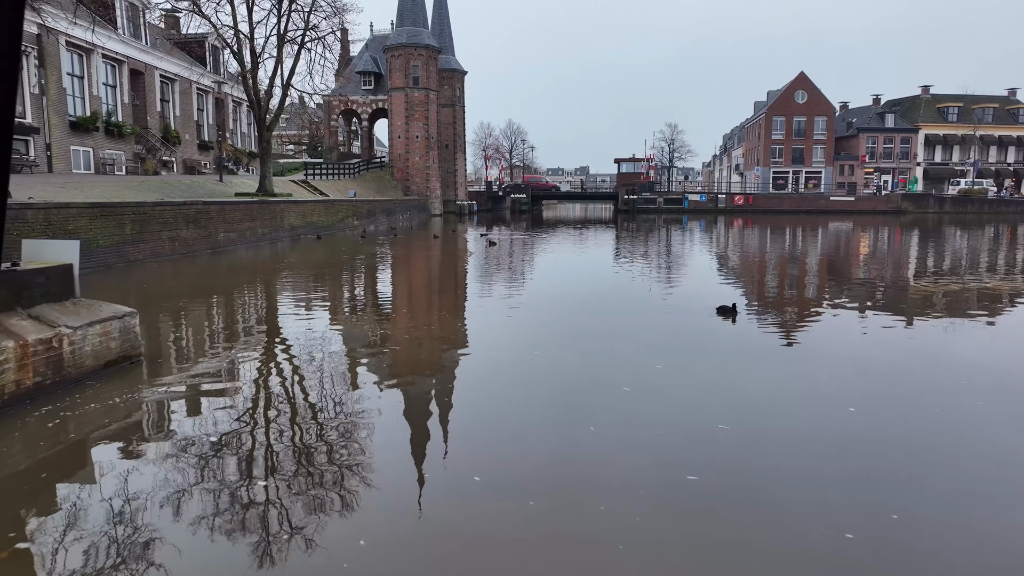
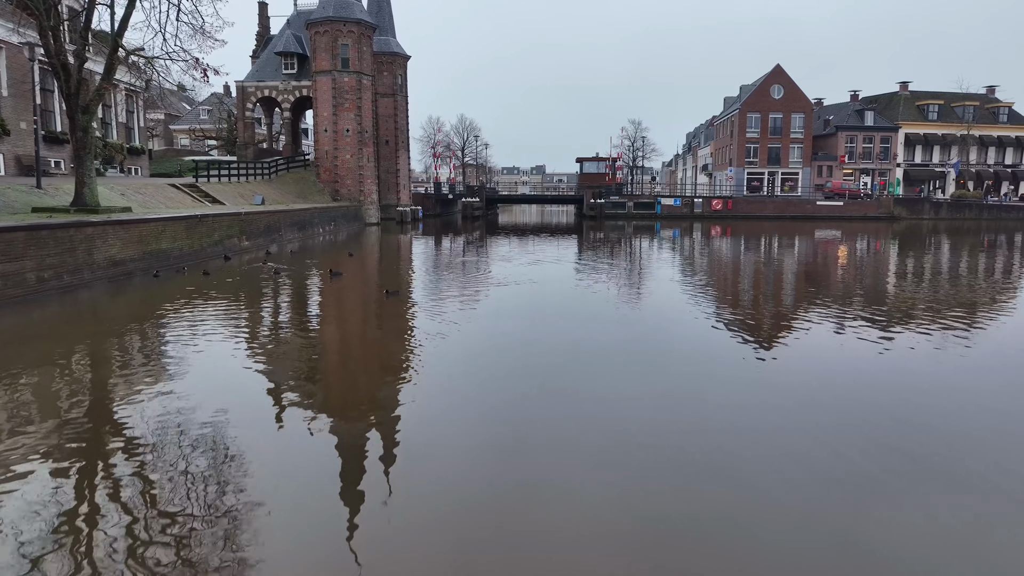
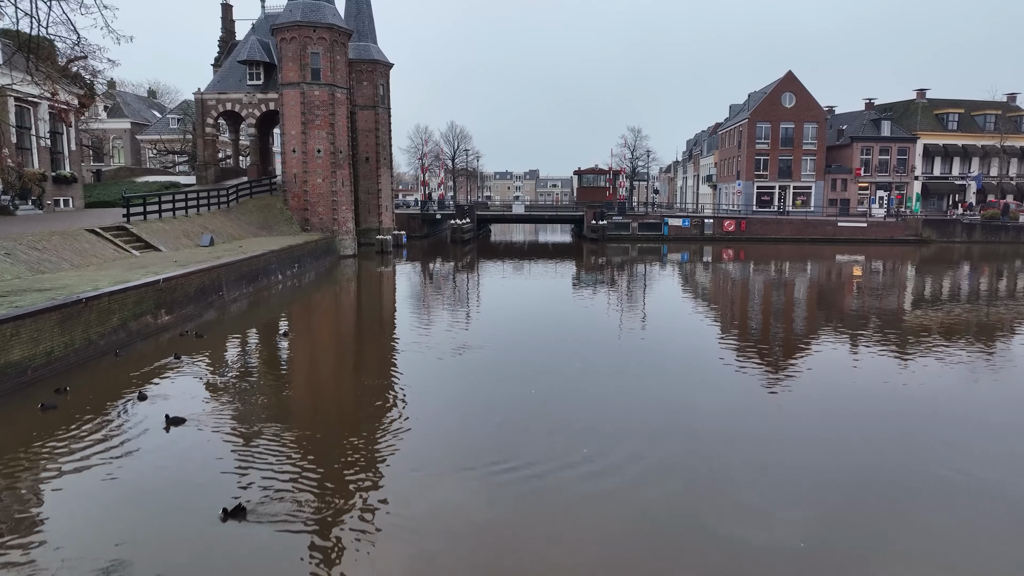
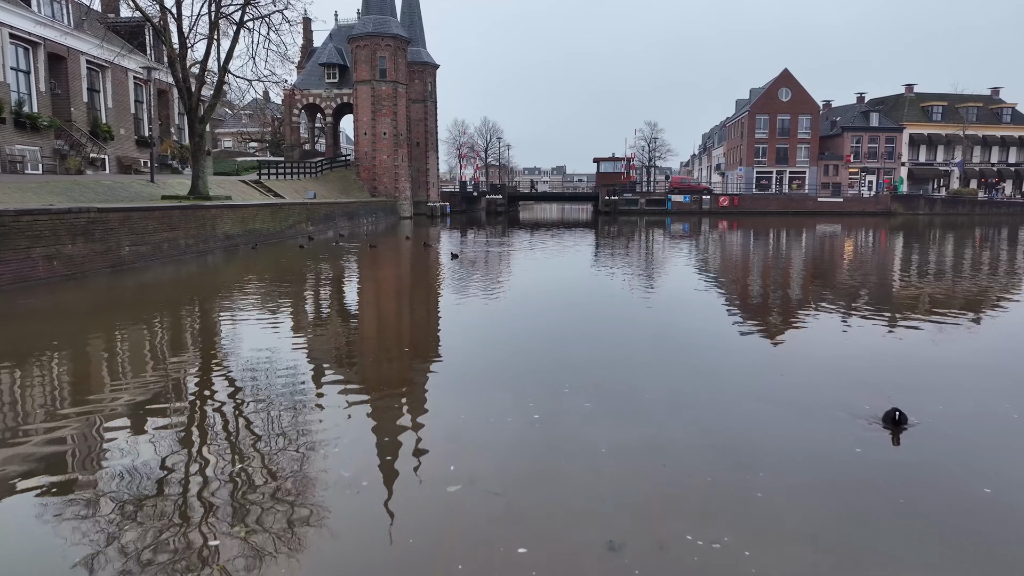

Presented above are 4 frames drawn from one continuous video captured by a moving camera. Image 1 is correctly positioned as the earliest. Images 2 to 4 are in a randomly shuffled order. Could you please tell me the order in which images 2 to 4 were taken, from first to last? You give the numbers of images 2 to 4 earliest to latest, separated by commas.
4, 2, 3
